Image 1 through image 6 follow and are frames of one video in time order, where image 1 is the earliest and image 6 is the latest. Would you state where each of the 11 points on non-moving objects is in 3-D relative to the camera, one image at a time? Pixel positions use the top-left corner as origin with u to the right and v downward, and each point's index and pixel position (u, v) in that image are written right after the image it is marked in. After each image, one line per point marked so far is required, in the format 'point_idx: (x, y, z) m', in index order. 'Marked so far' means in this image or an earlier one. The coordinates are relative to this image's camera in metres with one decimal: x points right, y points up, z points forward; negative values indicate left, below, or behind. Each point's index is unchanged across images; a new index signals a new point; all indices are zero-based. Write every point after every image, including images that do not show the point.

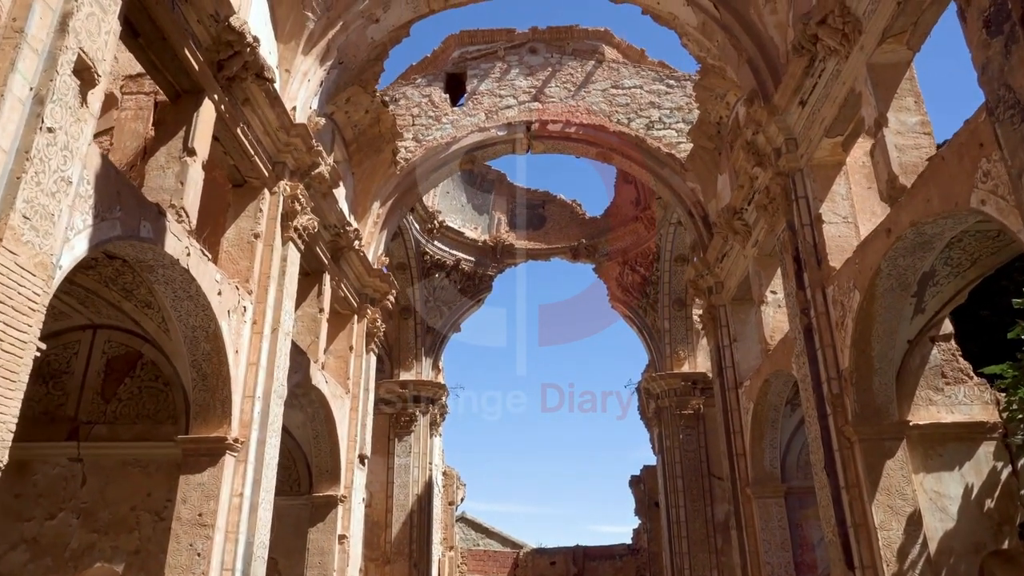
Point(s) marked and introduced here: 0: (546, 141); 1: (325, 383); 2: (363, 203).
0: (+0.6, +2.5, +12.8) m
1: (-2.4, -1.2, +9.6) m
2: (-2.3, +1.3, +11.5) m
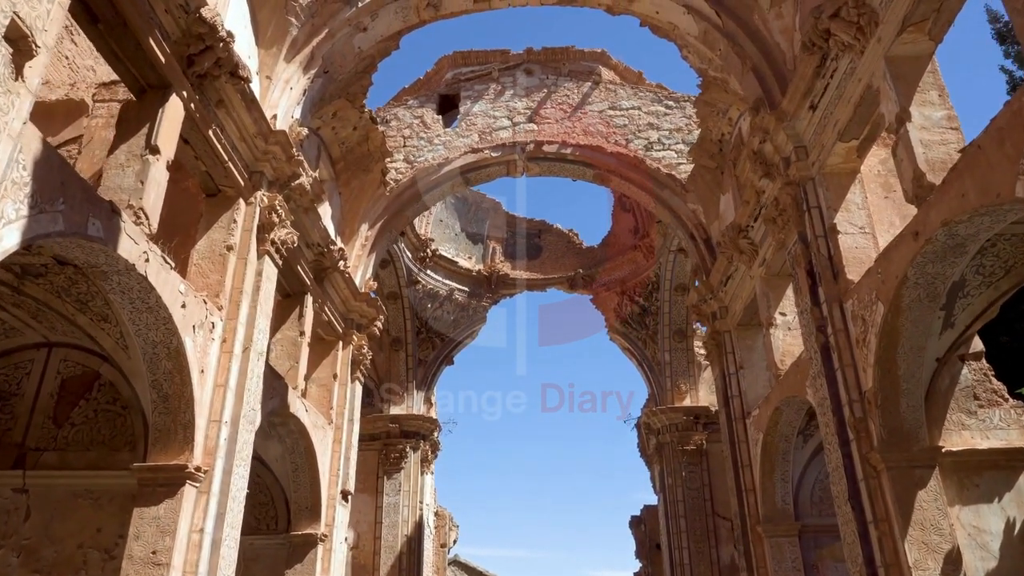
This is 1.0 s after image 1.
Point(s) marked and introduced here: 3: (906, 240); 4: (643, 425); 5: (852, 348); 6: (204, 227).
0: (+0.5, +2.0, +12.3) m
1: (-2.5, -1.5, +9.0) m
2: (-2.3, +0.9, +11.0) m
3: (+2.8, +0.3, +5.4) m
4: (+2.8, -3.0, +16.5) m
5: (+2.8, -0.5, +6.2) m
6: (-2.9, +0.6, +7.1) m
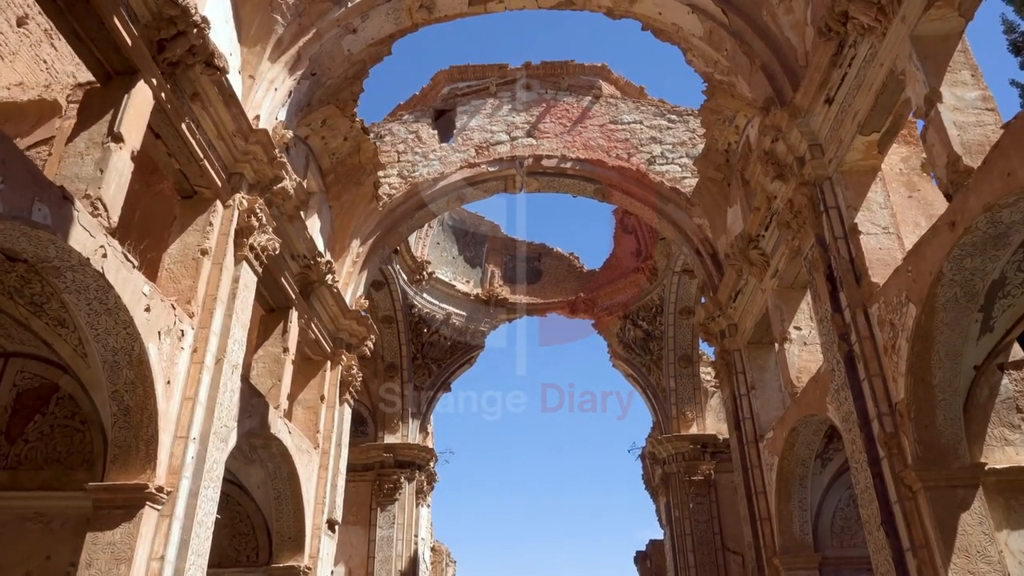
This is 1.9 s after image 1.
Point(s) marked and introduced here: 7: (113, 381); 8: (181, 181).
0: (+0.4, +1.7, +11.9) m
1: (-2.5, -1.6, +8.4) m
2: (-2.4, +0.7, +10.6) m
3: (+2.7, +0.4, +4.9) m
4: (+2.8, -3.5, +15.8) m
5: (+2.8, -0.5, +5.7) m
6: (-2.9, +0.5, +6.6) m
7: (-2.9, -0.7, +5.5) m
8: (-2.9, +0.9, +6.6) m
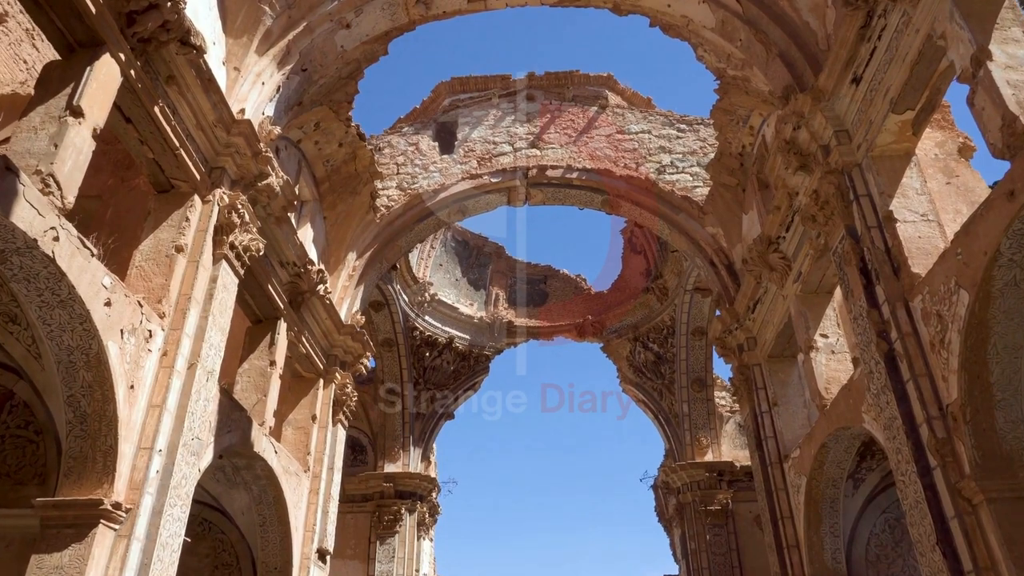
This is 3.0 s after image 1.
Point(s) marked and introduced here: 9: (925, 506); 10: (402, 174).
0: (+0.5, +1.5, +11.4) m
1: (-2.4, -1.7, +7.8) m
2: (-2.3, +0.5, +10.0) m
3: (+2.7, +0.5, +4.3) m
4: (+2.9, -3.9, +15.0) m
5: (+2.8, -0.4, +5.1) m
6: (-2.9, +0.5, +6.1) m
7: (-2.9, -0.6, +4.9) m
8: (-2.9, +0.9, +6.1) m
9: (+2.7, -1.4, +4.9) m
10: (-1.7, +1.7, +11.5) m
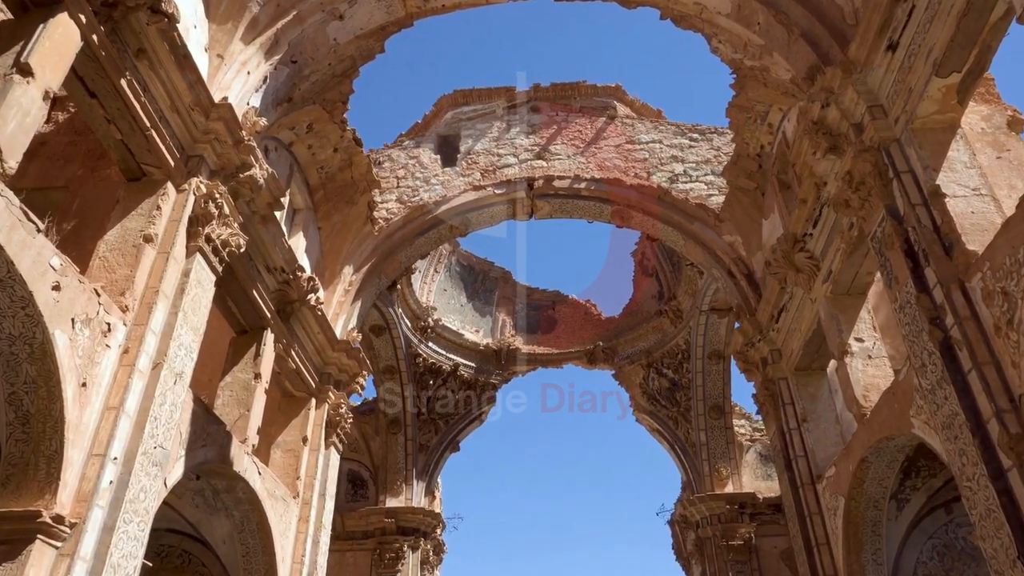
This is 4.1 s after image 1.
0: (+0.6, +1.3, +10.9) m
1: (-2.4, -1.8, +7.1) m
2: (-2.3, +0.3, +9.5) m
3: (+2.7, +0.7, +3.7) m
4: (+3.1, -4.3, +14.2) m
5: (+2.8, -0.3, +4.4) m
6: (-2.9, +0.5, +5.5) m
7: (-2.9, -0.5, +4.3) m
8: (-2.8, +1.0, +5.6) m
9: (+2.7, -1.3, +4.2) m
10: (-1.6, +1.5, +11.0) m
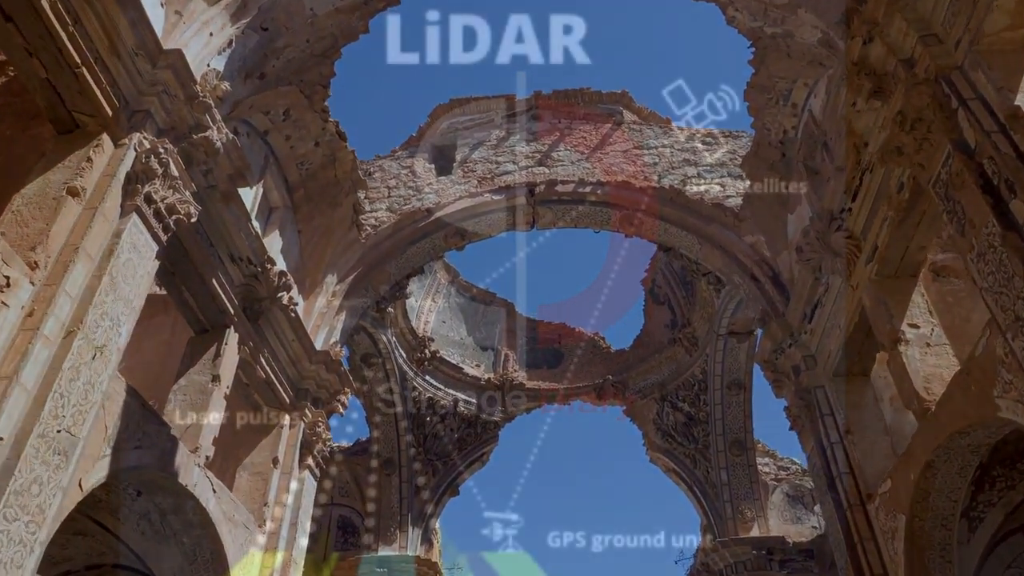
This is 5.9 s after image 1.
0: (+0.6, +1.1, +10.1) m
1: (-2.4, -1.7, +6.1) m
2: (-2.3, +0.2, +8.6) m
3: (+2.7, +1.1, +2.8) m
4: (+3.2, -4.7, +12.8) m
5: (+2.7, +0.1, +3.5) m
6: (-2.9, +0.8, +4.7) m
7: (-2.9, -0.2, +3.4) m
8: (-2.9, +1.2, +4.8) m
9: (+2.7, -0.9, +3.2) m
10: (-1.6, +1.2, +10.2) m
